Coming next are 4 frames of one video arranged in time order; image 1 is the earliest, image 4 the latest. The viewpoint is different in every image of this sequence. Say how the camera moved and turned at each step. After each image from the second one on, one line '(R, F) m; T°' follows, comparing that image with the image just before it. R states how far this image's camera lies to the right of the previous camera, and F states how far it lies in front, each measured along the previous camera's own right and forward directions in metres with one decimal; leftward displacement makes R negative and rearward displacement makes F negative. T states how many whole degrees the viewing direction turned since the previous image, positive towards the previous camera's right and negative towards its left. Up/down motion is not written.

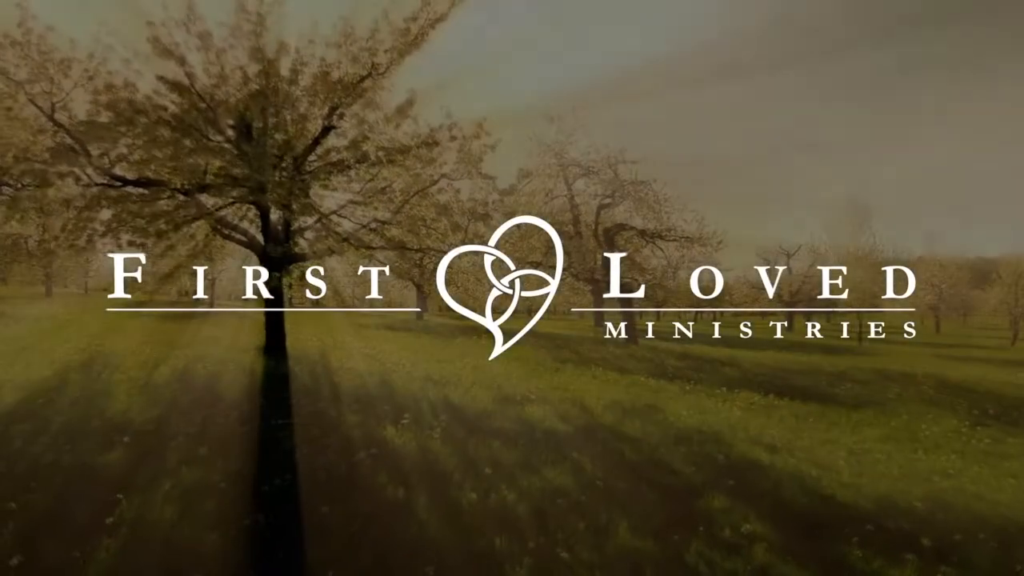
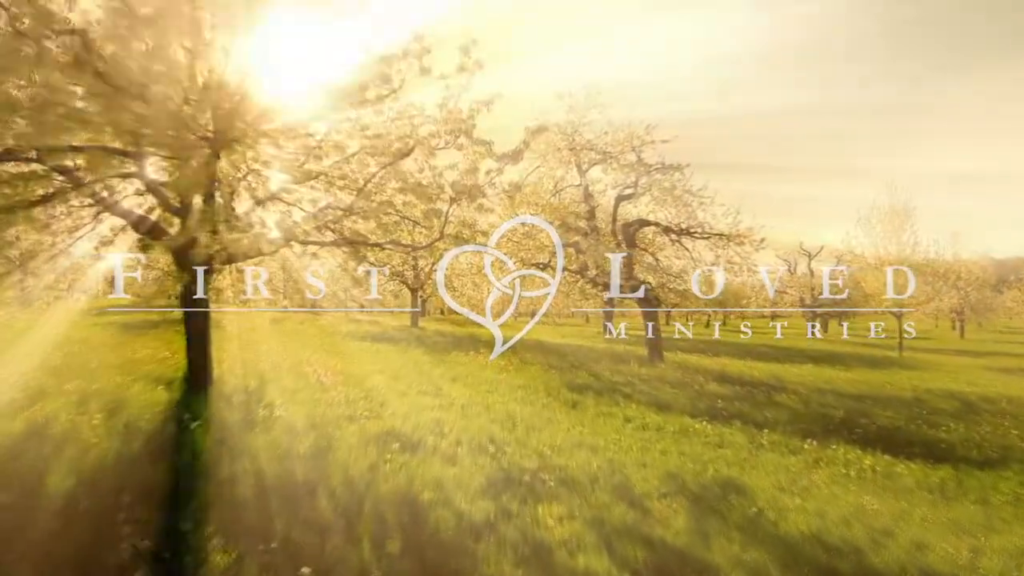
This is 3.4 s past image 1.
(0.0, +1.9) m; 0°
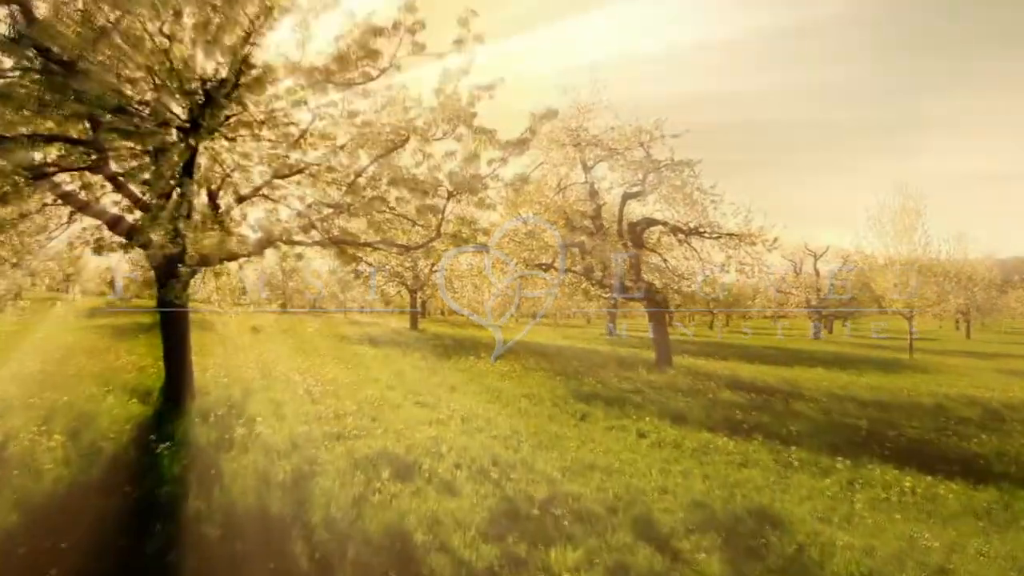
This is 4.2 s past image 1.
(0.0, +0.4) m; 0°
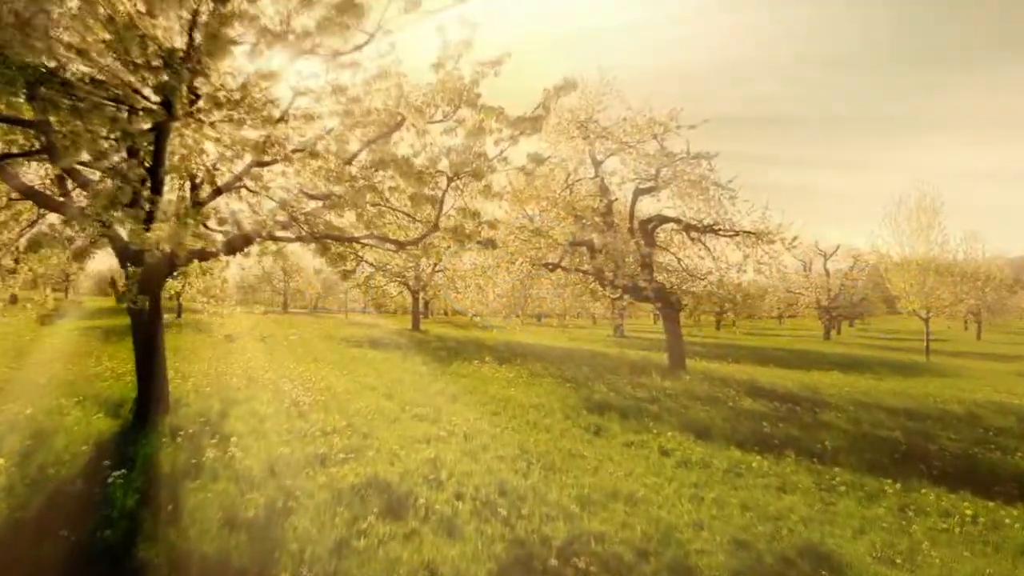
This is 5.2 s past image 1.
(0.0, +0.5) m; 0°
